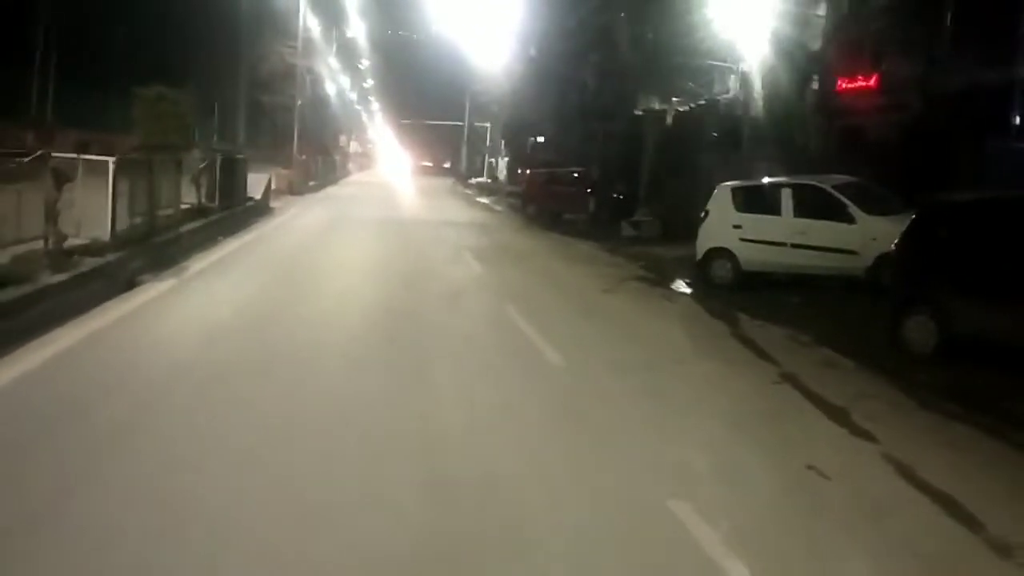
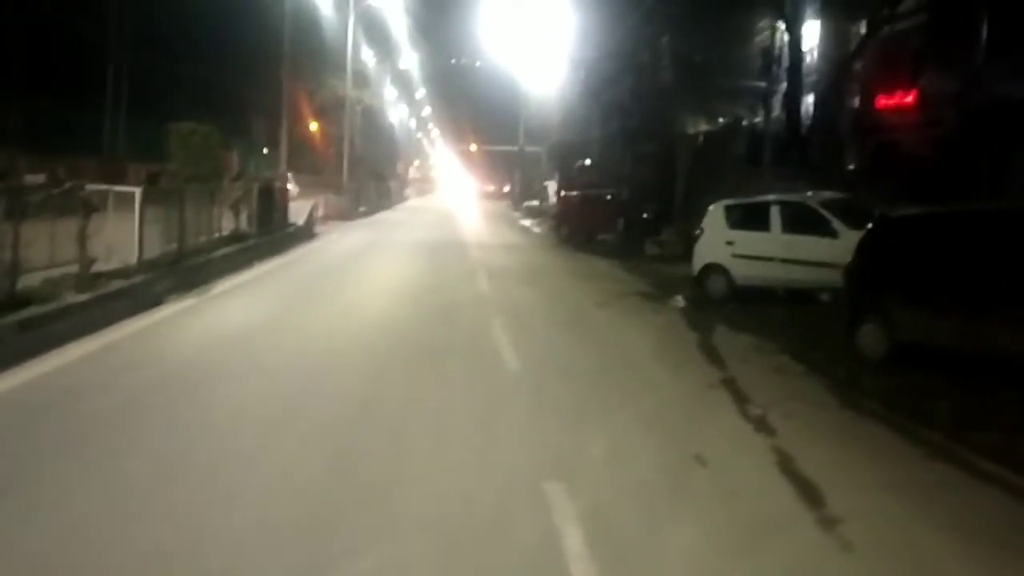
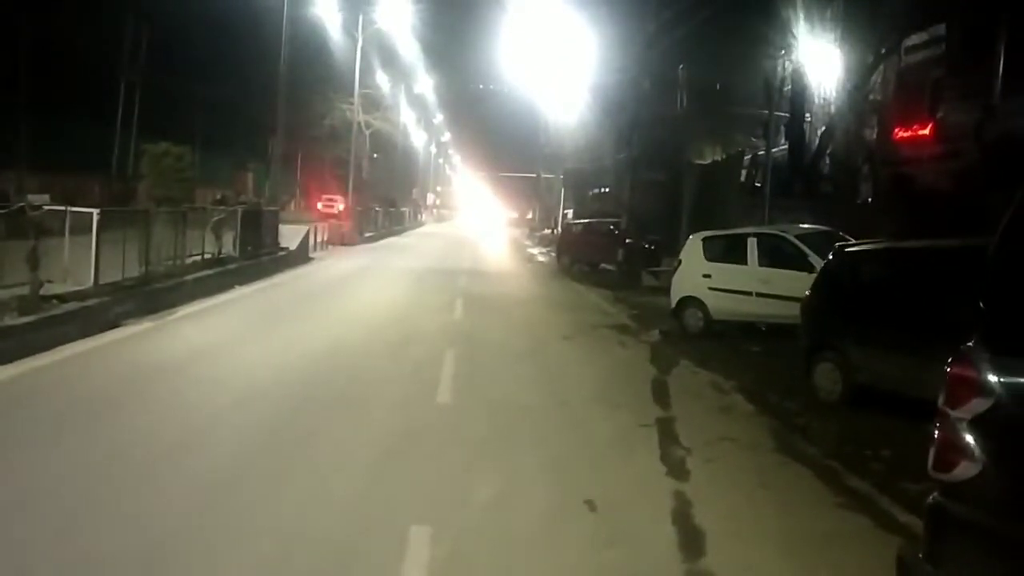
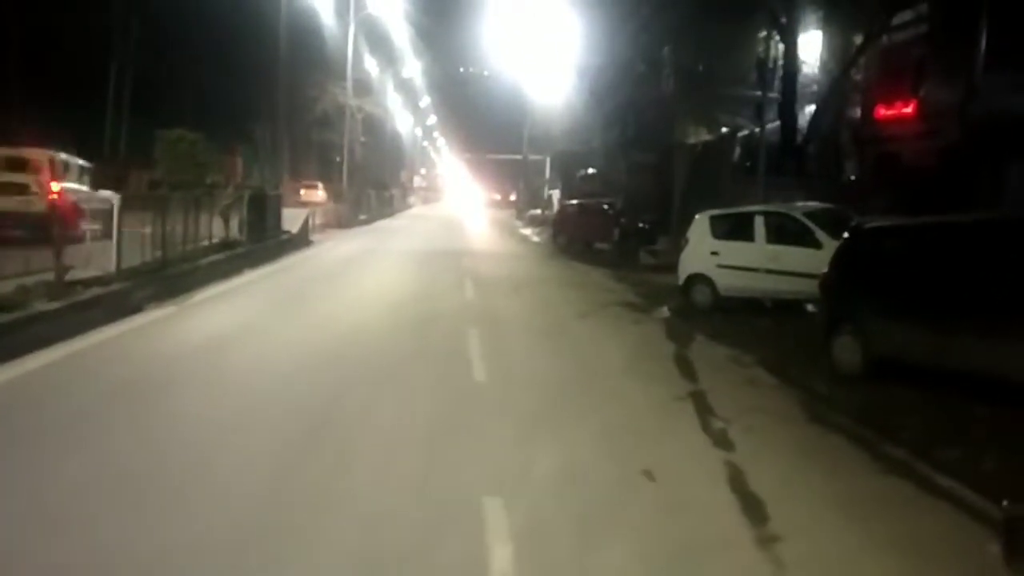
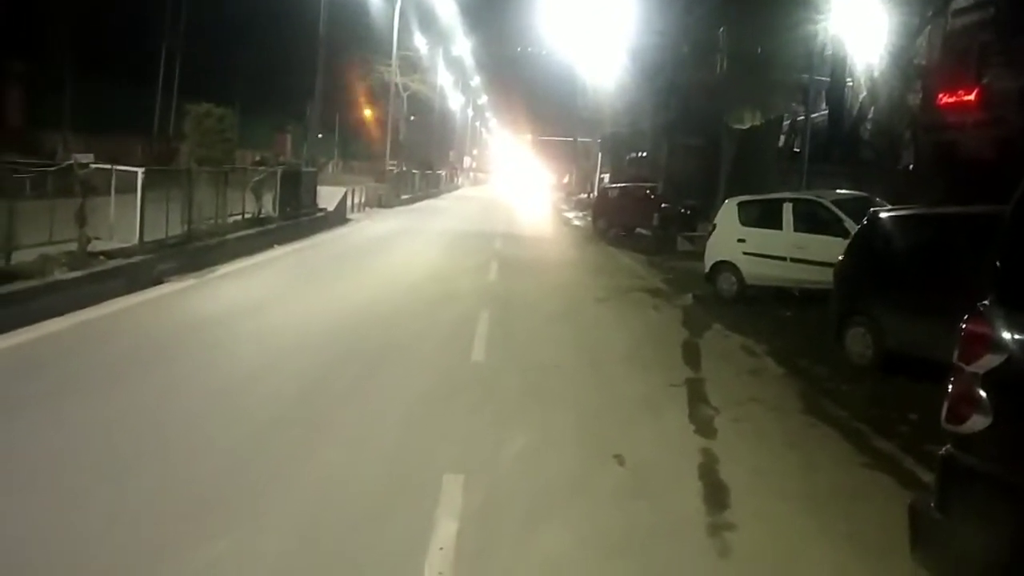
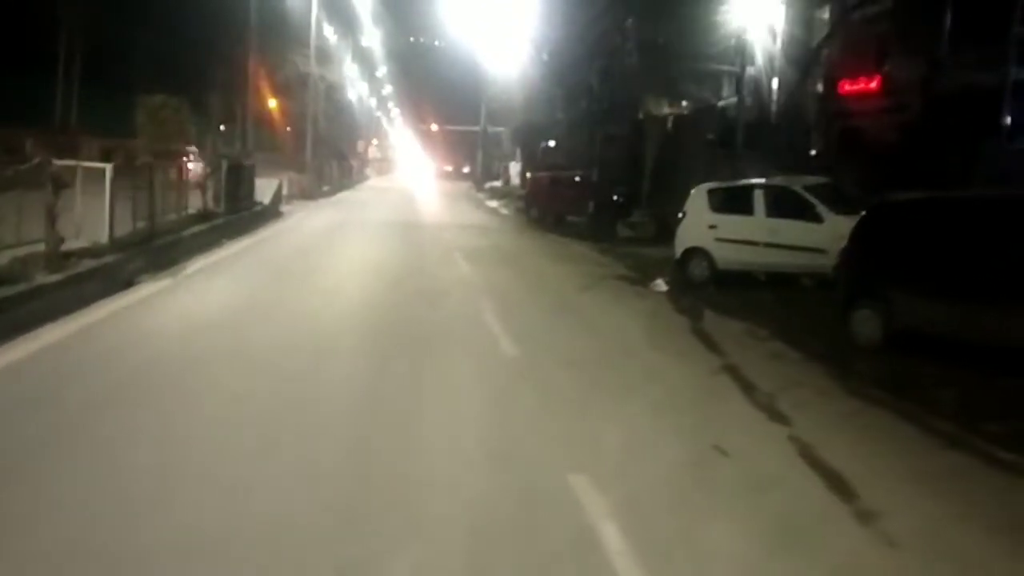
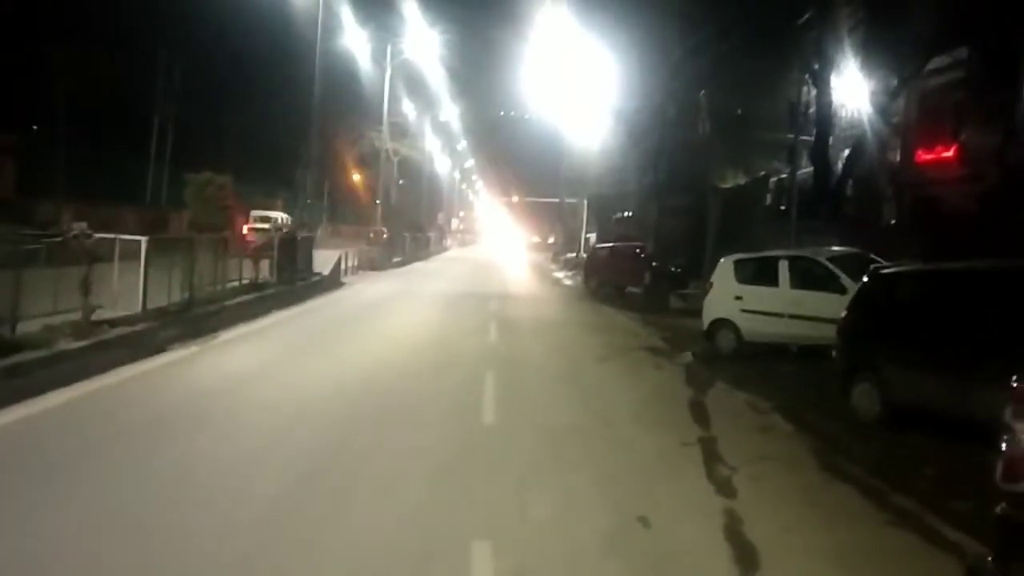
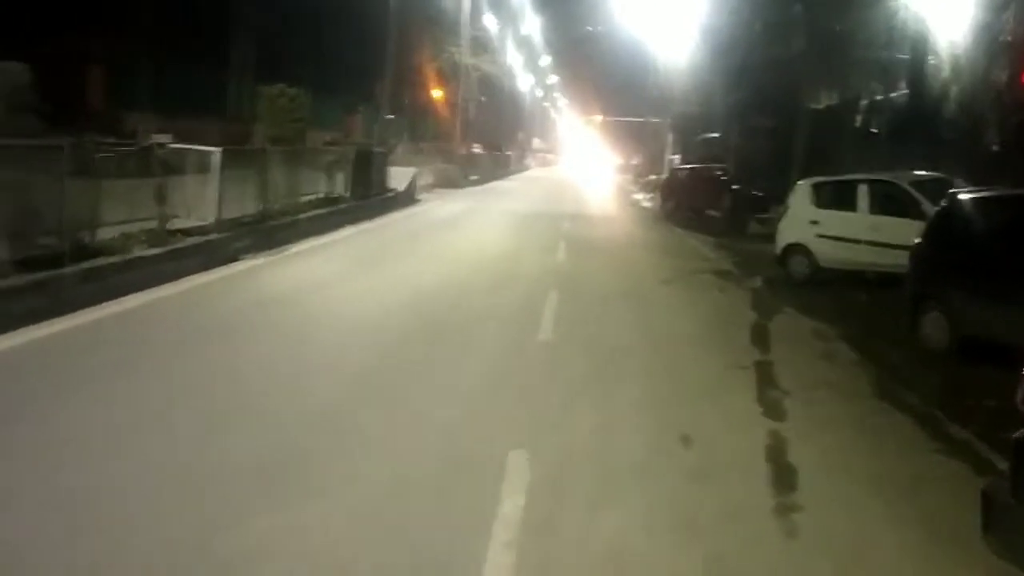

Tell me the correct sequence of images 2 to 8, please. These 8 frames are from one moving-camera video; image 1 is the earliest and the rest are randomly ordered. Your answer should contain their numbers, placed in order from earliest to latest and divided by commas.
6, 2, 4, 7, 3, 5, 8
